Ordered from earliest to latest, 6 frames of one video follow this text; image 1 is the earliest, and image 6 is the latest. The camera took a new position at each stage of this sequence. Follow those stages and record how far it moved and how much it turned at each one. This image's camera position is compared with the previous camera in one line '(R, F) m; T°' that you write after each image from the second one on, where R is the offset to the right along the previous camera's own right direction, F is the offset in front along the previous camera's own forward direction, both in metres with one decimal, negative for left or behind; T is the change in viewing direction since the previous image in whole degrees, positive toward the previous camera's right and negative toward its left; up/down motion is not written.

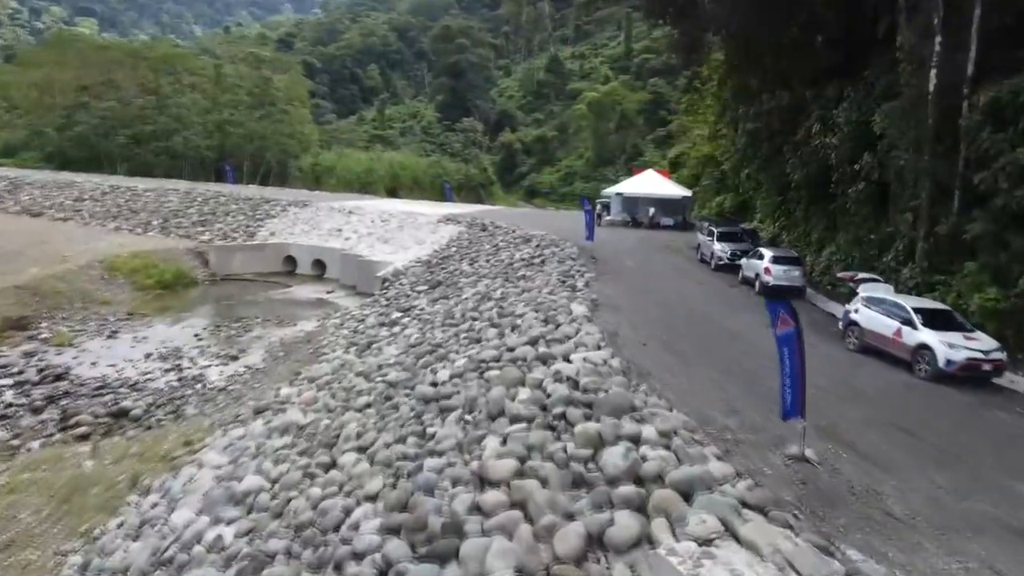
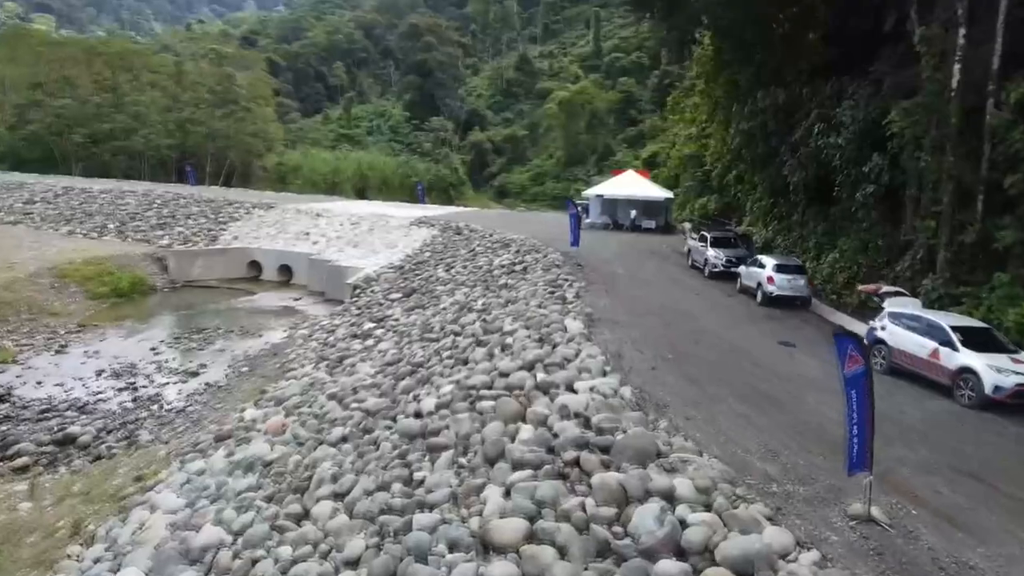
(-0.3, +1.2) m; +2°
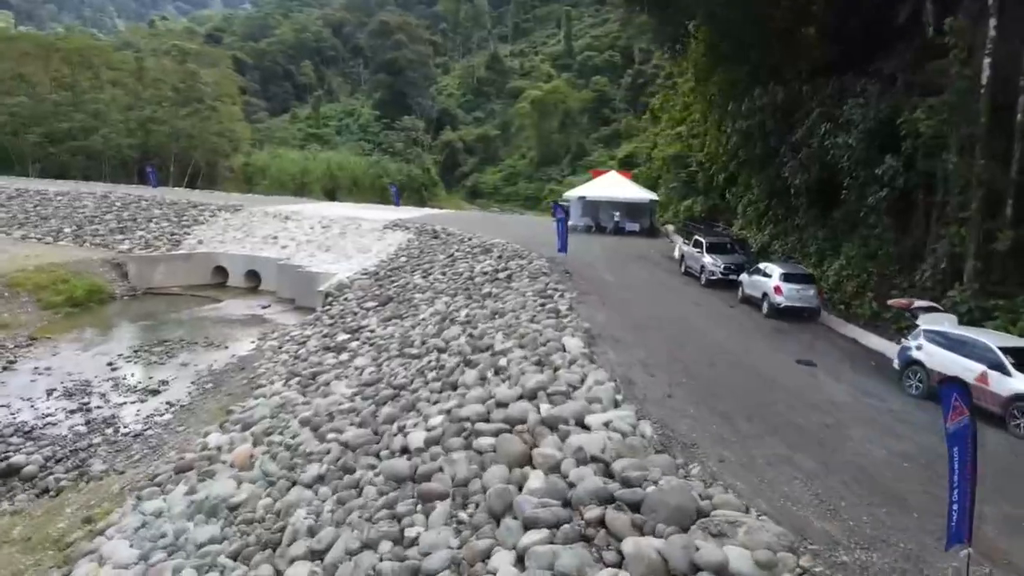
(-0.3, +1.1) m; +2°
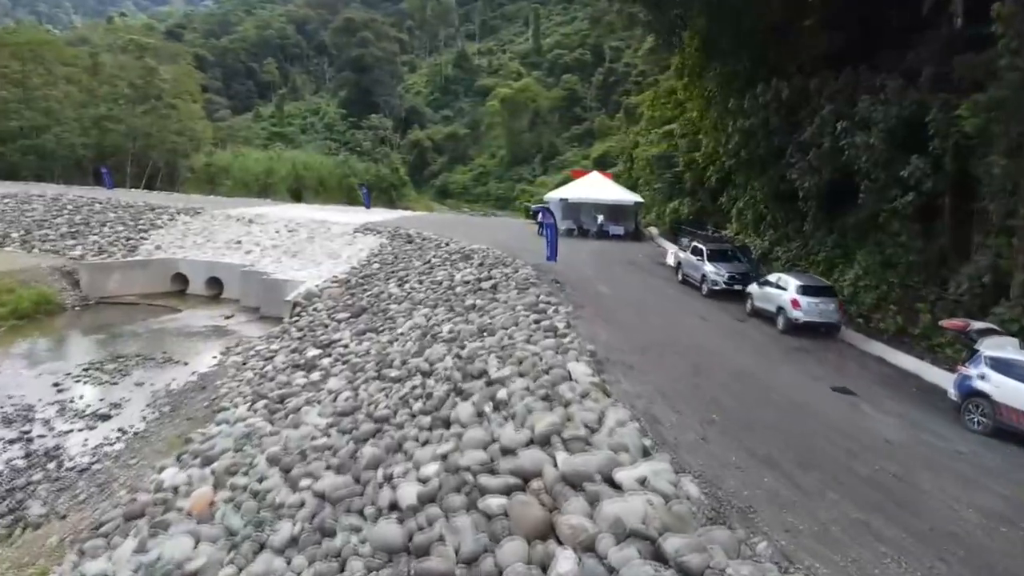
(-0.4, +1.3) m; +2°
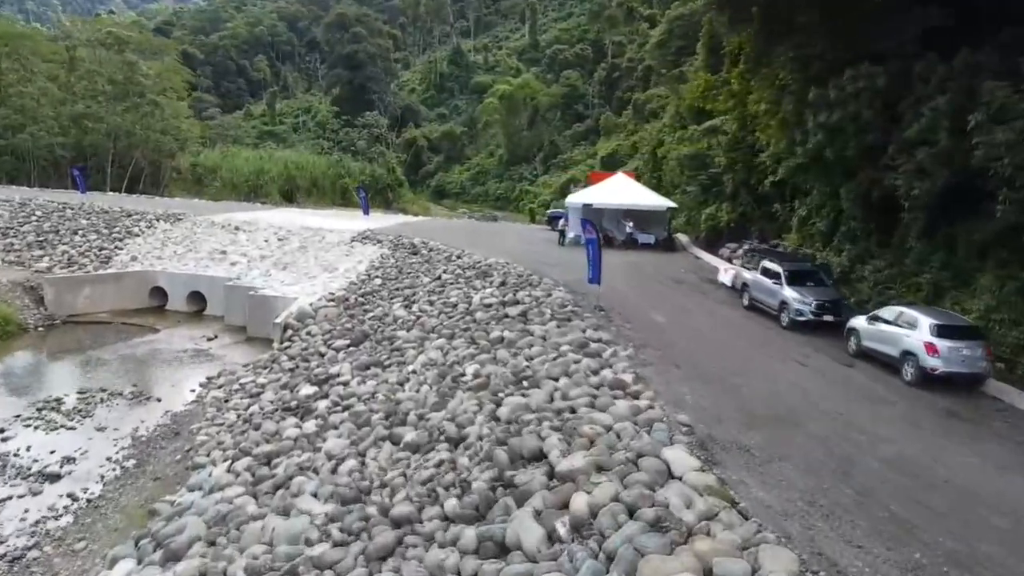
(-0.7, +2.8) m; 0°
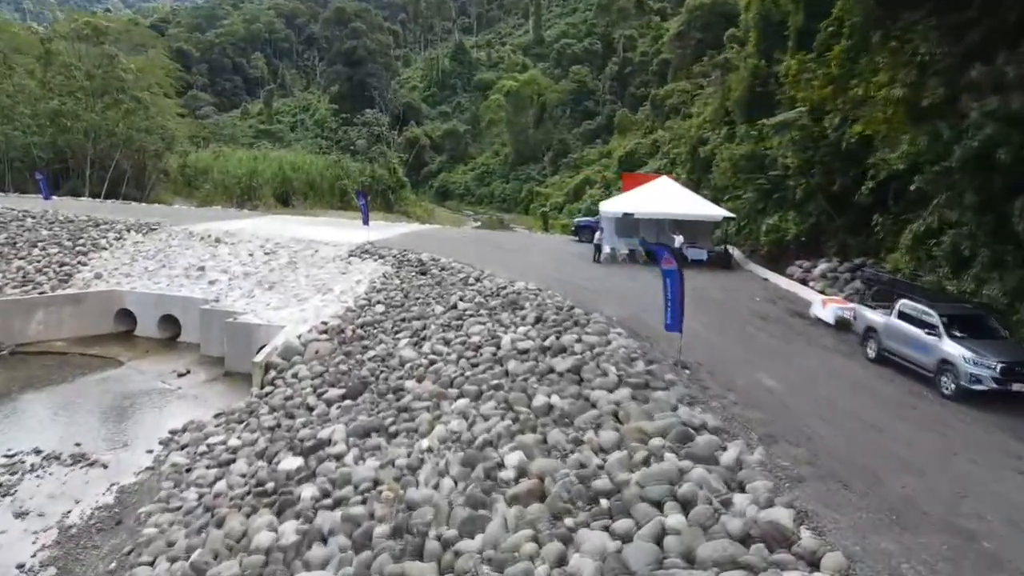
(-0.6, +3.5) m; 0°
